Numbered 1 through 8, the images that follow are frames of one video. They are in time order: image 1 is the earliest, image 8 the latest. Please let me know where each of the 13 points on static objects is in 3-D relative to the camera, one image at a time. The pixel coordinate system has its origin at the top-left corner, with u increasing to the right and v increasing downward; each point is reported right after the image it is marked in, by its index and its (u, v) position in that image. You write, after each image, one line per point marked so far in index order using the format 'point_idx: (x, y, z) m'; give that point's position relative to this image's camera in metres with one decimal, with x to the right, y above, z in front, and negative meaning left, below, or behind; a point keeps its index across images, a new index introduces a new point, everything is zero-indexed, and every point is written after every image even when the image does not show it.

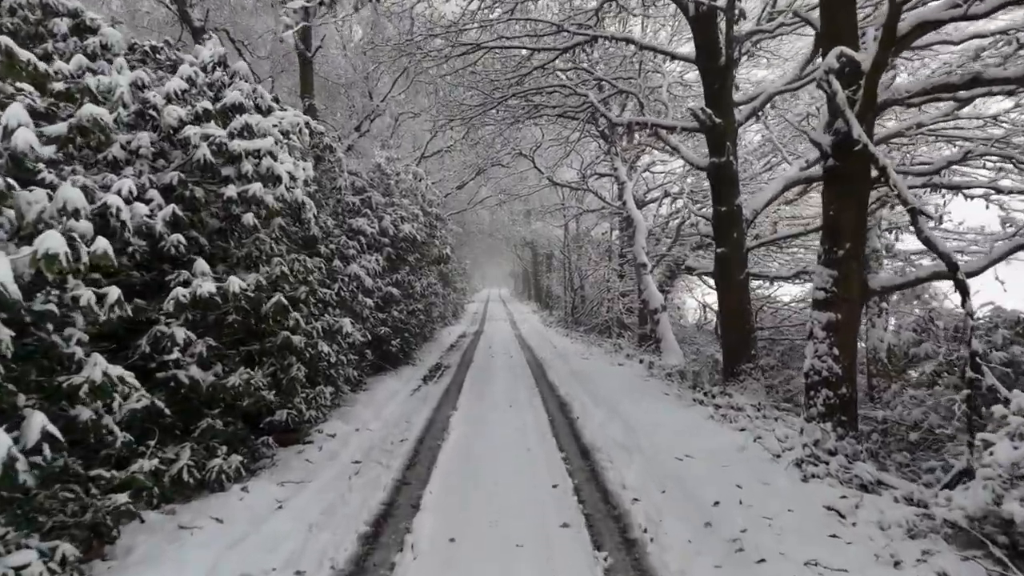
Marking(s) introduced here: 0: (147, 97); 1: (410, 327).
0: (-2.2, +1.2, +4.8) m
1: (-1.7, -0.6, +13.3) m
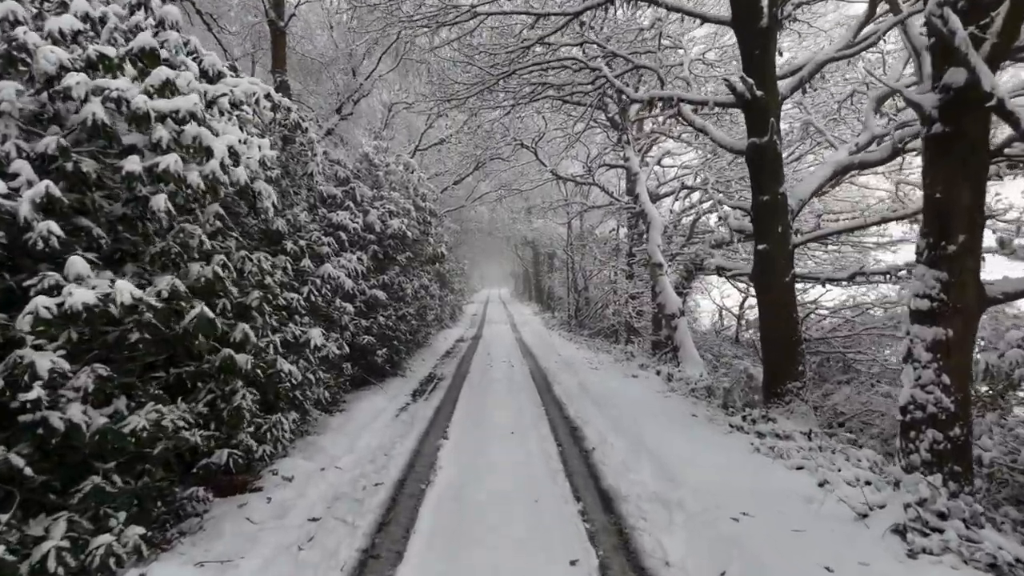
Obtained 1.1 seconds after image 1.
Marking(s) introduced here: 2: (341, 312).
0: (-2.2, +1.1, +3.5) m
1: (-1.7, -0.7, +12.0) m
2: (-1.8, -0.3, +8.5) m
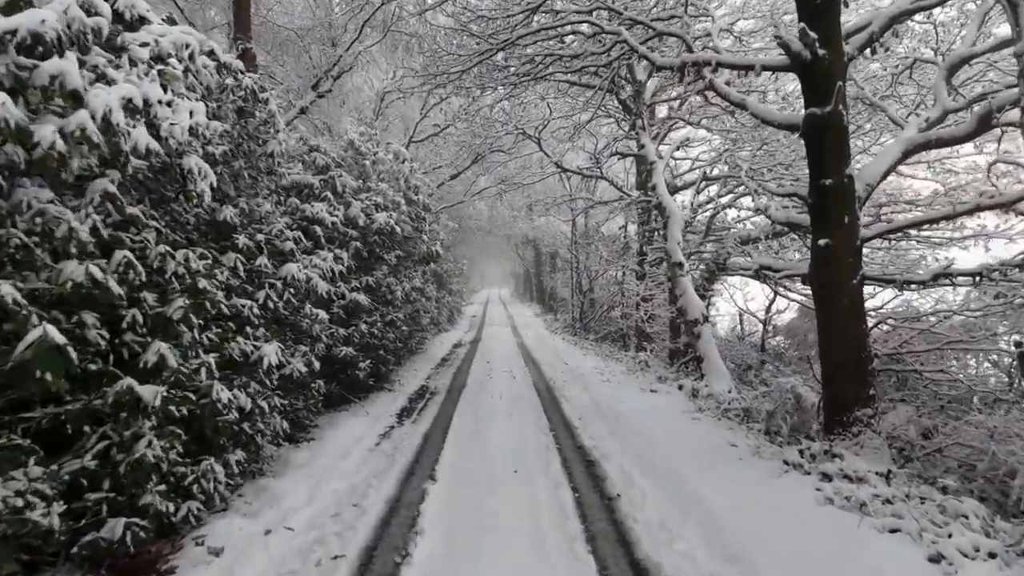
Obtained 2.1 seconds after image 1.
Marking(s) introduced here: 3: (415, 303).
0: (-2.2, +1.1, +2.2) m
1: (-1.7, -0.7, +10.6) m
2: (-1.8, -0.3, +7.1) m
3: (-1.8, -0.3, +14.6) m
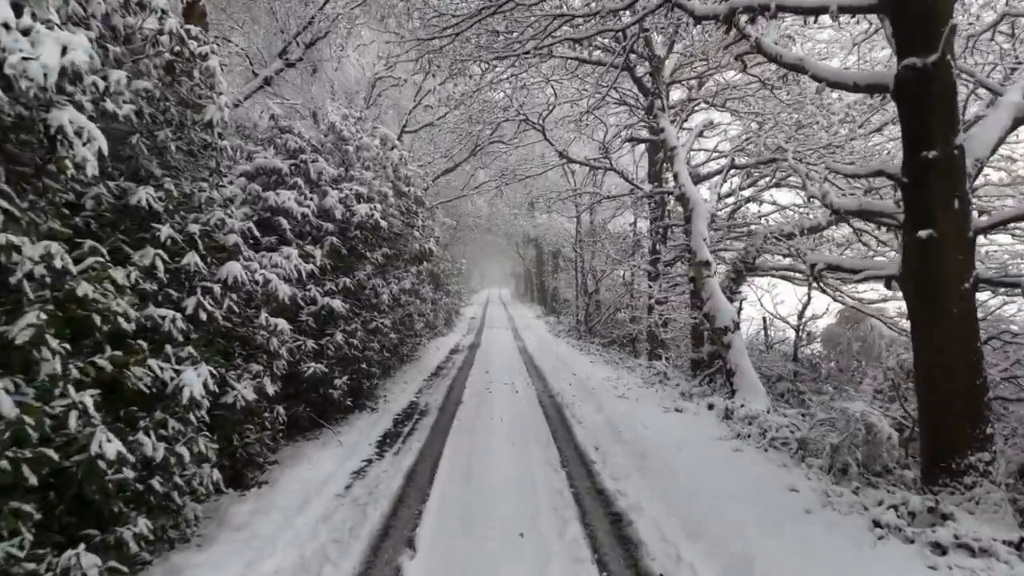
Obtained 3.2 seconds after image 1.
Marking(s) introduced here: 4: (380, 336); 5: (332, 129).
0: (-2.2, +1.1, +0.8) m
1: (-1.6, -0.7, +9.3) m
2: (-1.8, -0.3, +5.8) m
3: (-1.8, -0.3, +13.2) m
4: (-1.7, -0.6, +10.1) m
5: (-2.2, +2.0, +9.9) m
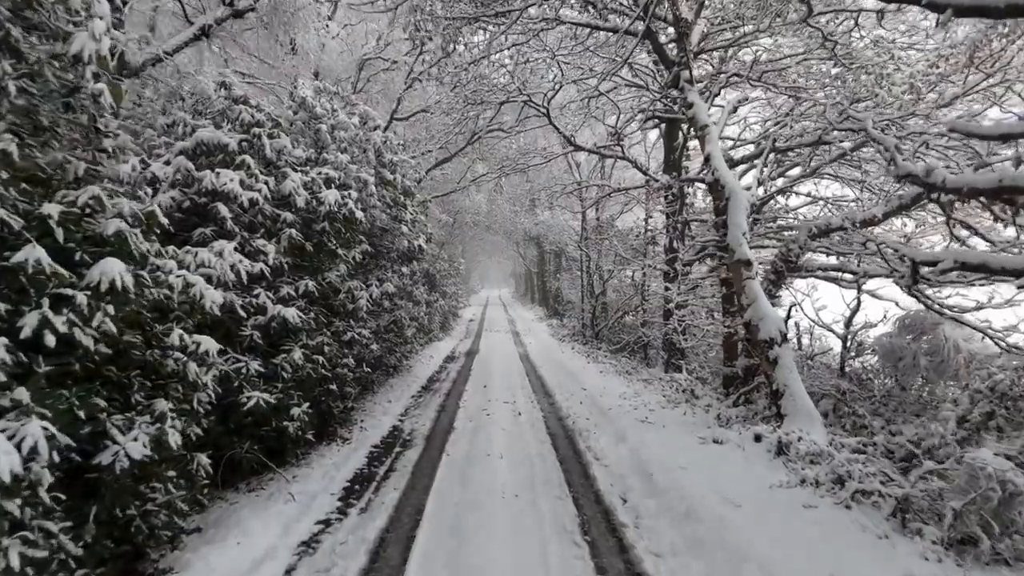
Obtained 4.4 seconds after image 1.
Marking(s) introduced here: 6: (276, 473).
0: (-2.1, +1.0, -0.7) m
1: (-1.6, -0.8, +7.7) m
2: (-1.8, -0.4, +4.2) m
3: (-1.8, -0.3, +11.7) m
4: (-1.7, -0.6, +8.6) m
5: (-2.2, +1.9, +8.4) m
6: (-1.7, -1.3, +5.7) m
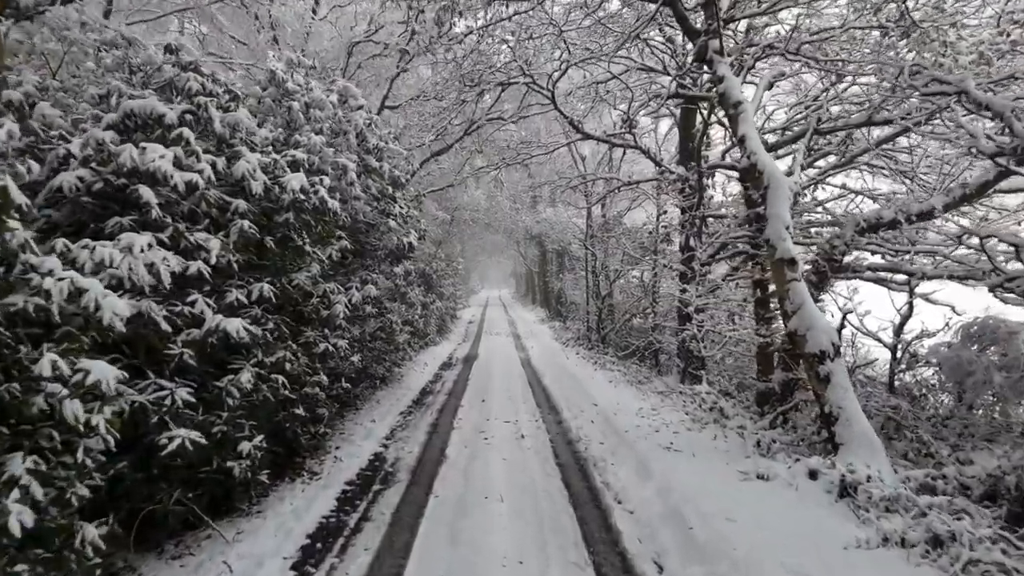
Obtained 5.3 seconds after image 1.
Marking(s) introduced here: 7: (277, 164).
0: (-2.1, +1.0, -1.9) m
1: (-1.6, -0.8, +6.5) m
2: (-1.7, -0.4, +3.1) m
3: (-1.7, -0.4, +10.5) m
4: (-1.7, -0.7, +7.4) m
5: (-2.2, +1.9, +7.2) m
6: (-1.7, -1.4, +4.5) m
7: (-1.7, +0.9, +5.9) m
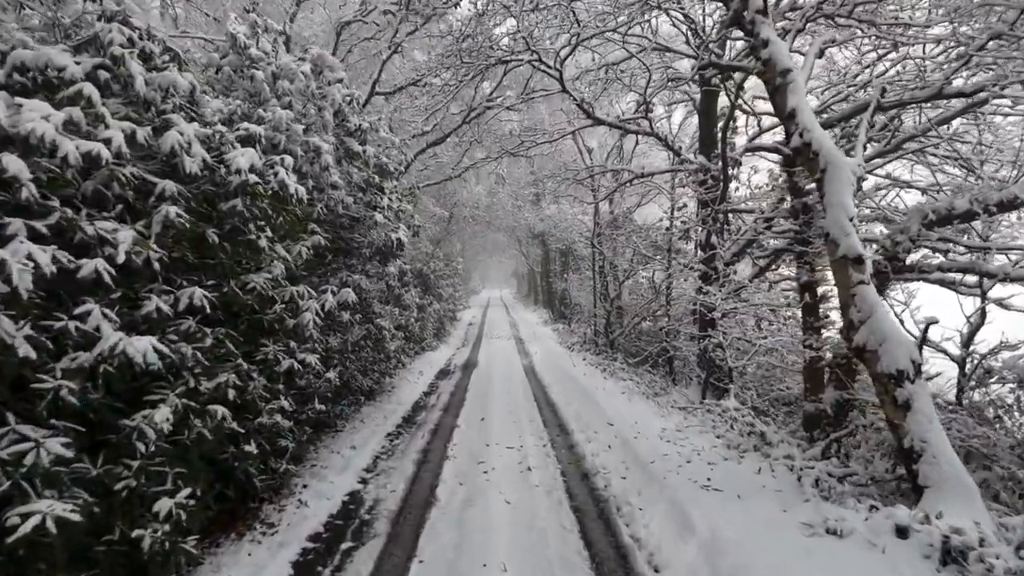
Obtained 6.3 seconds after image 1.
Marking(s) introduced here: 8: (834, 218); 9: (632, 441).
0: (-2.1, +1.0, -3.1) m
1: (-1.6, -0.8, +5.4) m
2: (-1.7, -0.4, +1.9) m
3: (-1.7, -0.4, +9.3) m
4: (-1.6, -0.7, +6.2) m
5: (-2.2, +1.9, +6.0) m
6: (-1.6, -1.4, +3.3) m
7: (-1.7, +0.9, +4.7) m
8: (+2.3, +0.5, +5.6) m
9: (+1.1, -1.4, +7.3) m
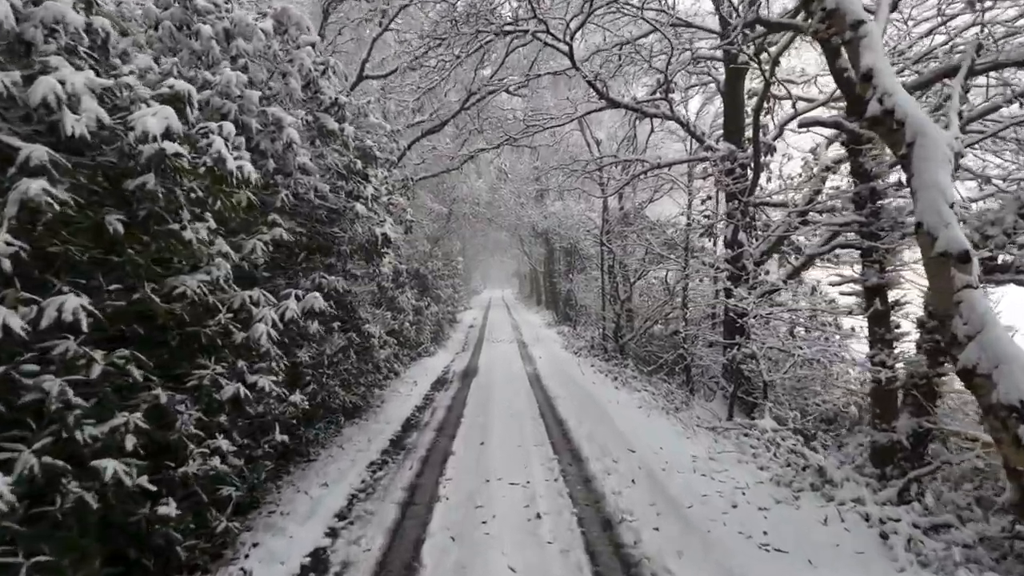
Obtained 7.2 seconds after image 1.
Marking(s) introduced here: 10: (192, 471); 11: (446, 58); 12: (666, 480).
0: (-2.1, +0.9, -4.3) m
1: (-1.5, -0.9, +4.2) m
2: (-1.7, -0.5, +0.7) m
3: (-1.7, -0.4, +8.1) m
4: (-1.6, -0.7, +5.0) m
5: (-2.1, +1.9, +4.8) m
6: (-1.6, -1.4, +2.1) m
7: (-1.7, +0.9, +3.5) m
8: (+2.3, +0.5, +4.4) m
9: (+1.1, -1.4, +6.1) m
10: (-1.5, -0.9, +3.9) m
11: (-0.9, +2.9, +10.3) m
12: (+1.2, -1.4, +5.9) m
